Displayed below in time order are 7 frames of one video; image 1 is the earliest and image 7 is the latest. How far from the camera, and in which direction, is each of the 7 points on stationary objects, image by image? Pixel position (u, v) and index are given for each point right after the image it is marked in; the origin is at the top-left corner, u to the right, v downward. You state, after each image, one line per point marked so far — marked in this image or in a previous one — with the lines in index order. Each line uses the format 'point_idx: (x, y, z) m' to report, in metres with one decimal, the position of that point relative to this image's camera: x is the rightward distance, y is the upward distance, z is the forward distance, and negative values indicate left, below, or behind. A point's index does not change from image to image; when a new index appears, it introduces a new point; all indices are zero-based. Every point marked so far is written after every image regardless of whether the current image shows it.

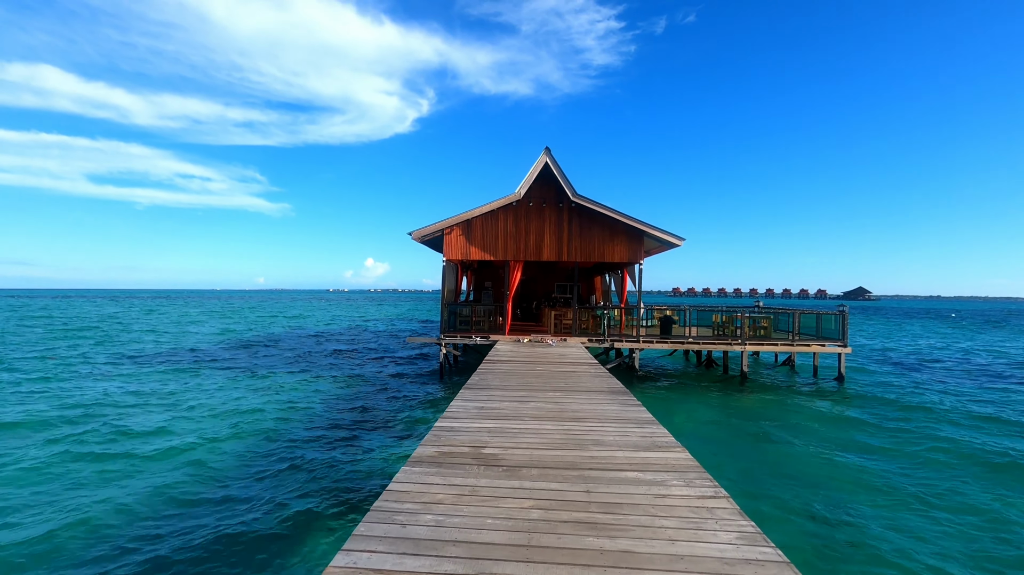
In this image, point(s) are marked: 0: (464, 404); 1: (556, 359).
0: (-0.6, -1.6, +6.5) m
1: (+1.0, -1.6, +11.5) m
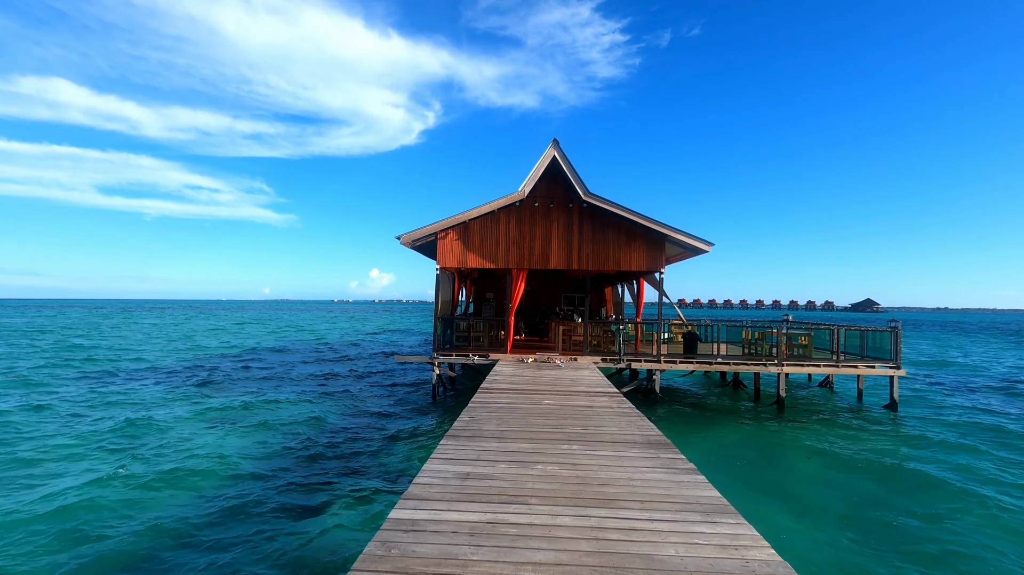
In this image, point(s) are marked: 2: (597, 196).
0: (-0.7, -1.7, +4.6) m
1: (+1.1, -1.9, +9.5) m
2: (+2.3, +2.5, +13.5) m
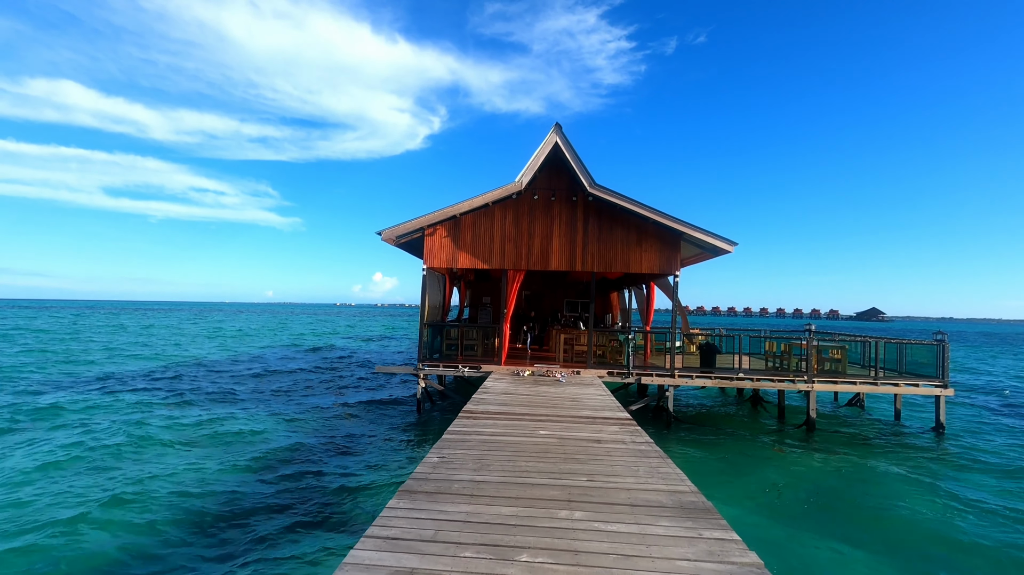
0: (-0.8, -1.7, +3.0) m
1: (+0.9, -1.9, +7.9) m
2: (+2.2, +2.4, +12.0) m
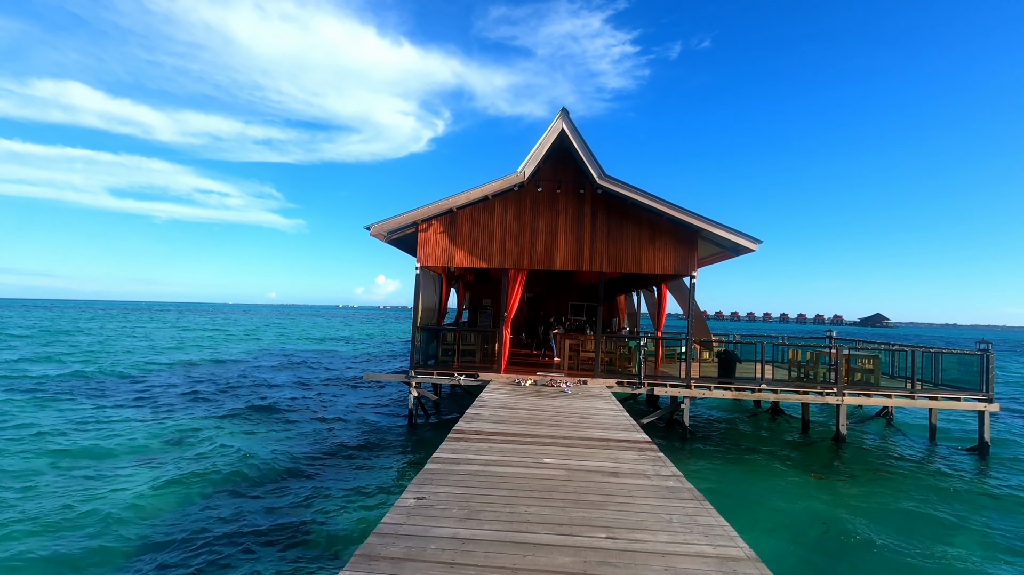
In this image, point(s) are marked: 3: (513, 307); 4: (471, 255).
0: (-0.9, -1.6, +1.9) m
1: (+0.9, -1.9, +6.8) m
2: (+2.3, +2.4, +10.9) m
3: (0.0, -0.5, +12.3) m
4: (-1.0, +0.8, +11.9) m
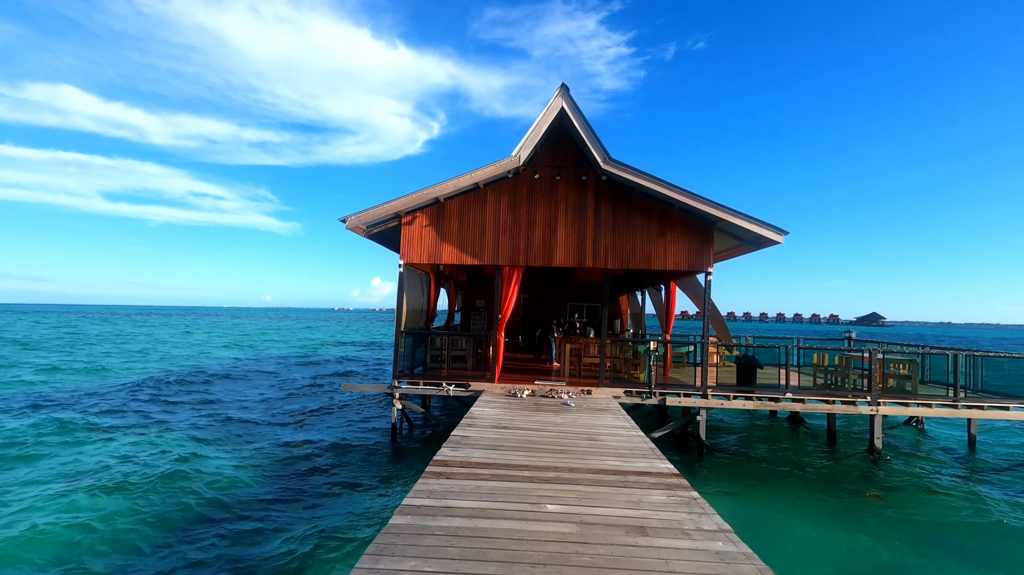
0: (-0.9, -1.6, +0.7) m
1: (+0.8, -1.9, +5.6) m
2: (+2.1, +2.4, +9.7) m
3: (-0.1, -0.5, +11.1) m
4: (-1.1, +0.8, +10.7) m
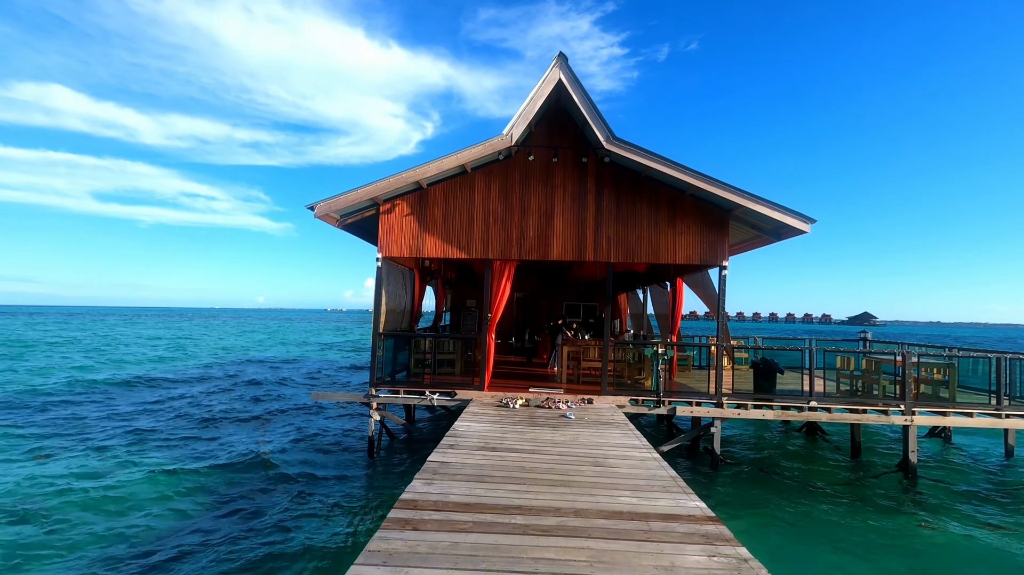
0: (-1.0, -1.5, -0.5) m
1: (+0.7, -1.8, +4.5) m
2: (+2.0, +2.5, +8.6) m
3: (-0.3, -0.4, +9.9) m
4: (-1.3, +0.9, +9.5) m
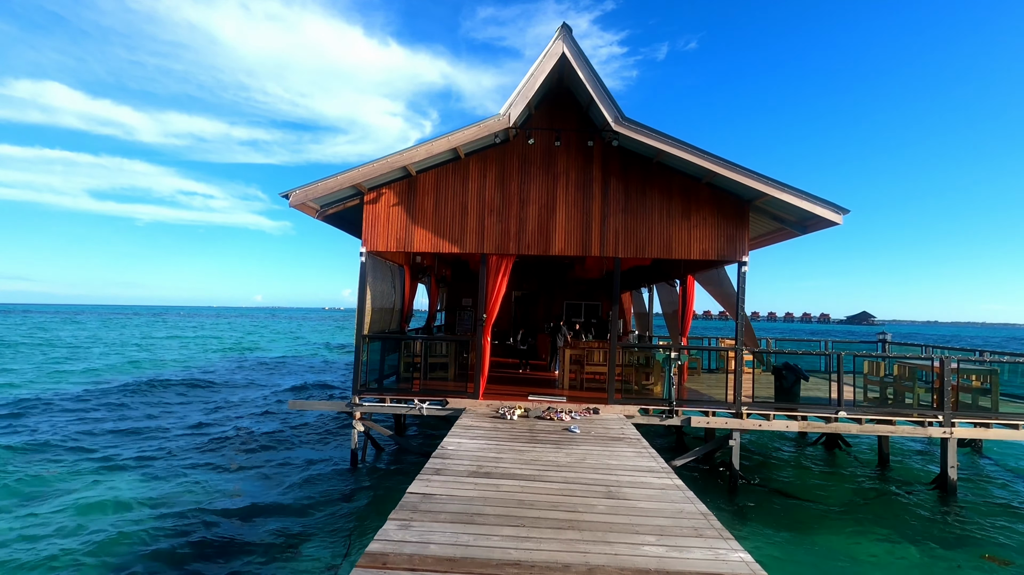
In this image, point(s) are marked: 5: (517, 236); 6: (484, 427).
0: (-1.0, -1.5, -1.3) m
1: (+0.7, -1.8, +3.6) m
2: (+1.9, +2.5, +7.7) m
3: (-0.3, -0.4, +9.0) m
4: (-1.3, +0.9, +8.6) m
5: (+0.1, +0.9, +8.6) m
6: (-0.4, -1.9, +6.8) m
